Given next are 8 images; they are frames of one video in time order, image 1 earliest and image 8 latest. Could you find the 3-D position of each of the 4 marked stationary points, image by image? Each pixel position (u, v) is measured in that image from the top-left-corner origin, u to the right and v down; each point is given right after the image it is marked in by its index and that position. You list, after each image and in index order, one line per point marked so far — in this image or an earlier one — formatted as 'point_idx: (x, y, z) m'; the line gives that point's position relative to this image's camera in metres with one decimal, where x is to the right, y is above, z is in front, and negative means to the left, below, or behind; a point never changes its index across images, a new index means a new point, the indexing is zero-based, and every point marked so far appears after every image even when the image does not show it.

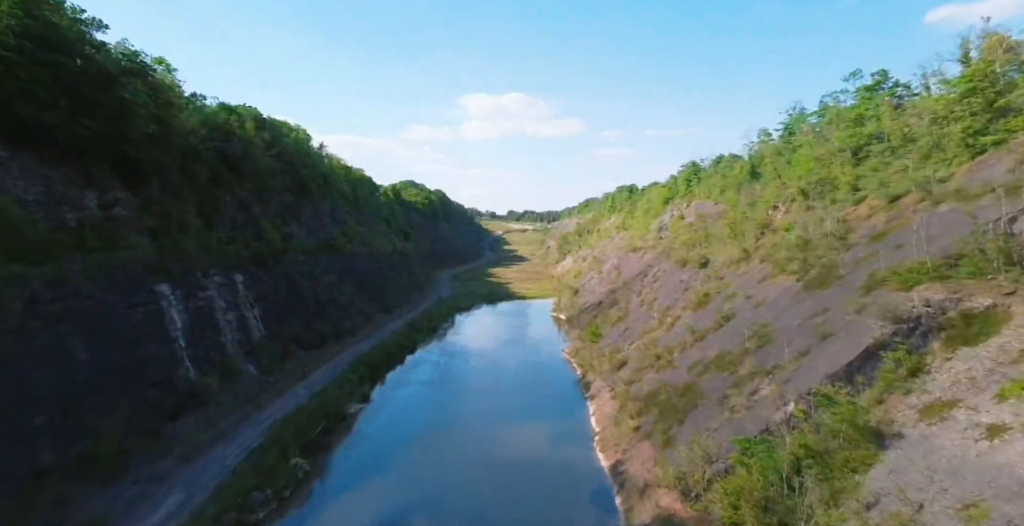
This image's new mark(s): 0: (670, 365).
0: (+5.1, -3.3, +19.7) m
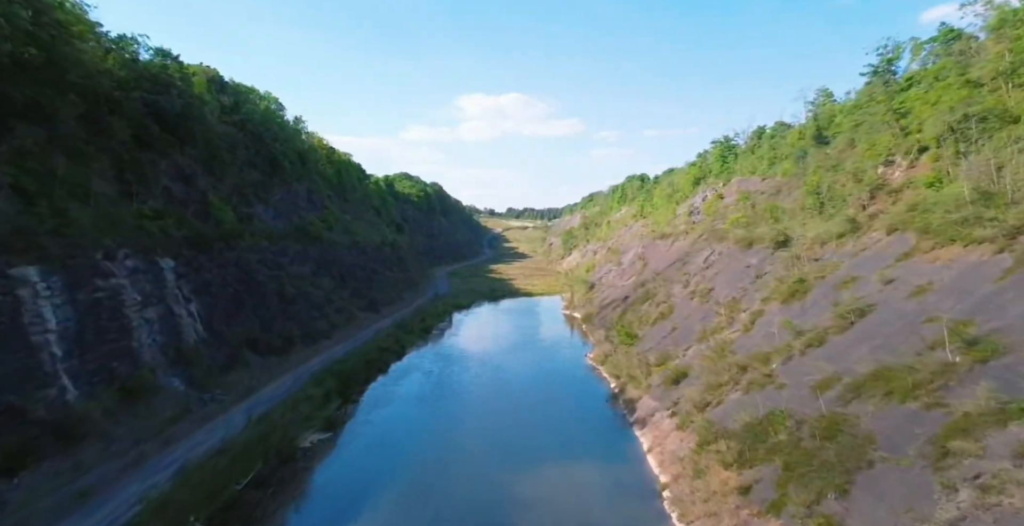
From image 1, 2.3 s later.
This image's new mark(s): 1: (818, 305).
0: (+5.6, -2.6, +13.3) m
1: (+7.3, -1.0, +14.6) m
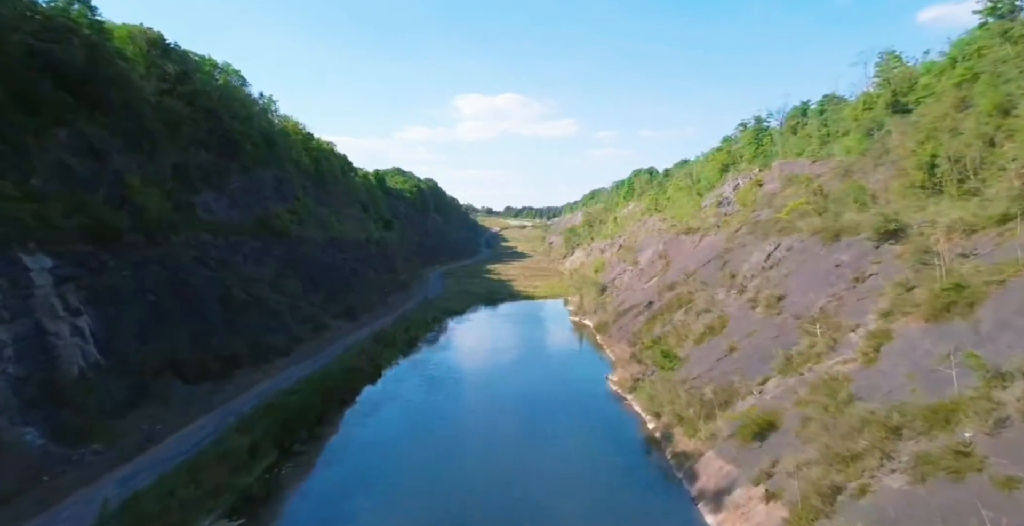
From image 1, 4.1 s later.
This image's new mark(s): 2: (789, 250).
0: (+5.8, -2.5, +7.6) m
1: (+7.4, -0.9, +9.0) m
2: (+8.3, +0.4, +18.3) m
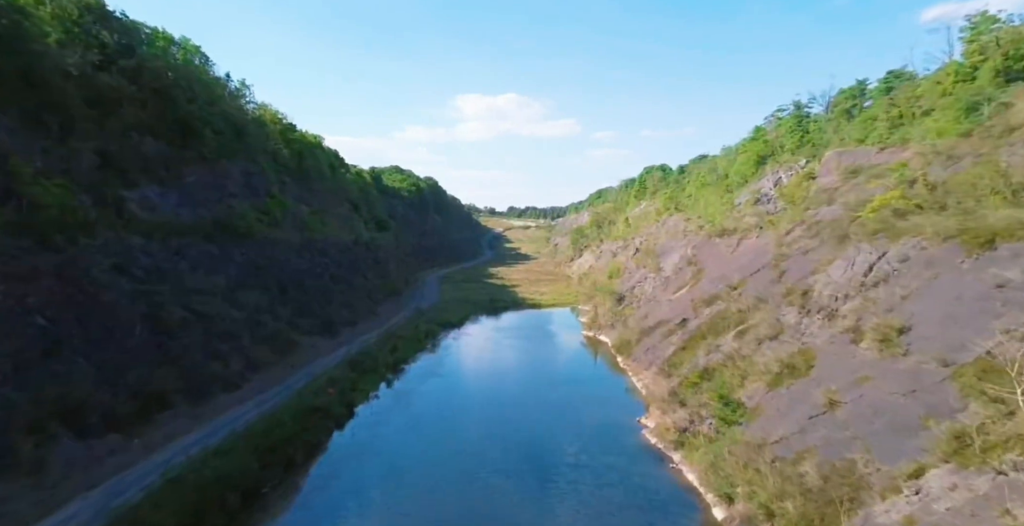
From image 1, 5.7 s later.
0: (+5.8, -2.8, +2.6) m
1: (+7.5, -1.3, +4.0) m
2: (+8.4, +0.1, +13.3) m
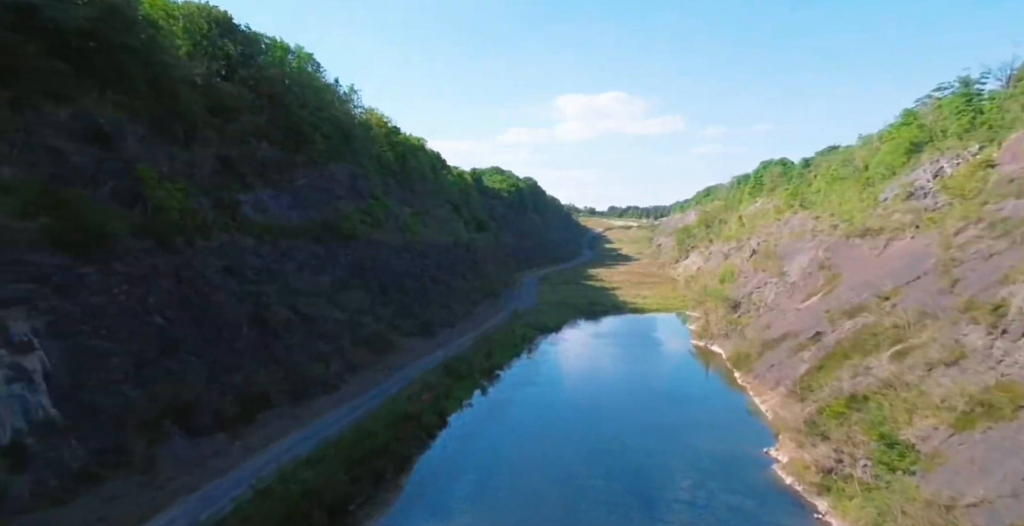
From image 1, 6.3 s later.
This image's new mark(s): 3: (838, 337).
0: (+6.0, -2.9, -0.4) m
1: (+7.9, -1.4, +0.7) m
2: (+10.3, -0.1, +9.7) m
3: (+10.2, -2.2, +19.2) m
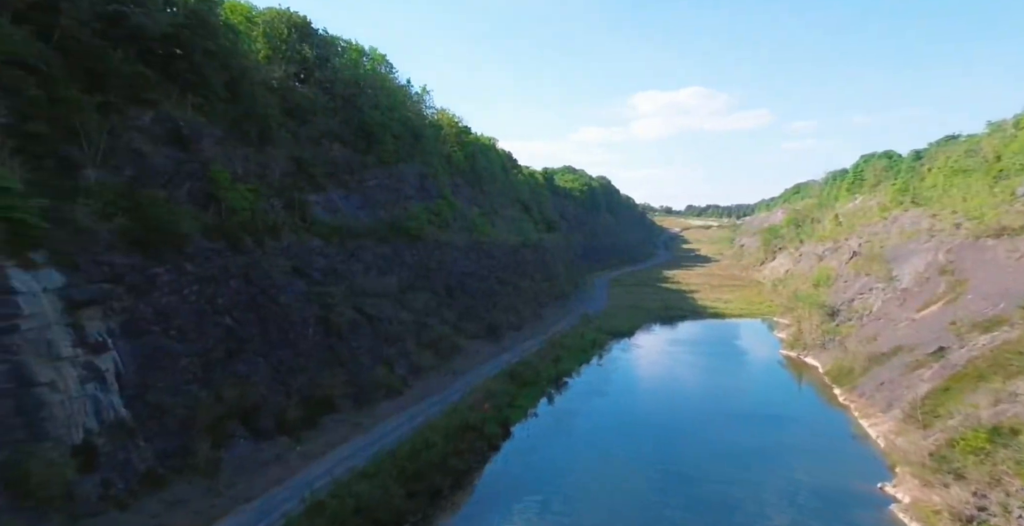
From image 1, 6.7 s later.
0: (+5.7, -3.0, -2.5) m
1: (+7.7, -1.5, -1.7) m
2: (+11.2, -0.2, +7.0) m
3: (+12.2, -2.4, +16.4) m
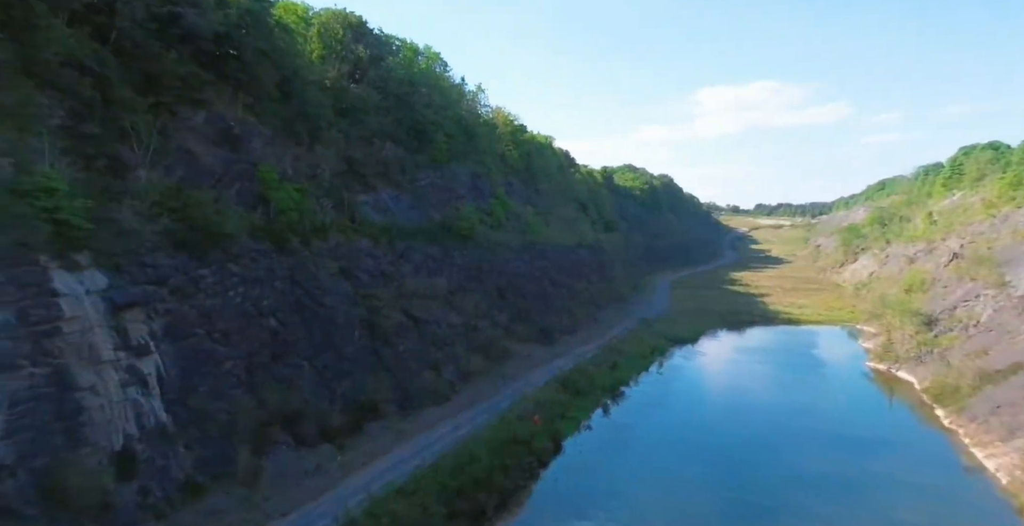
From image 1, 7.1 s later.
0: (+5.1, -3.1, -4.7) m
1: (+7.1, -1.5, -4.0) m
2: (+11.4, -0.2, +4.2) m
3: (+13.3, -2.4, +13.5) m
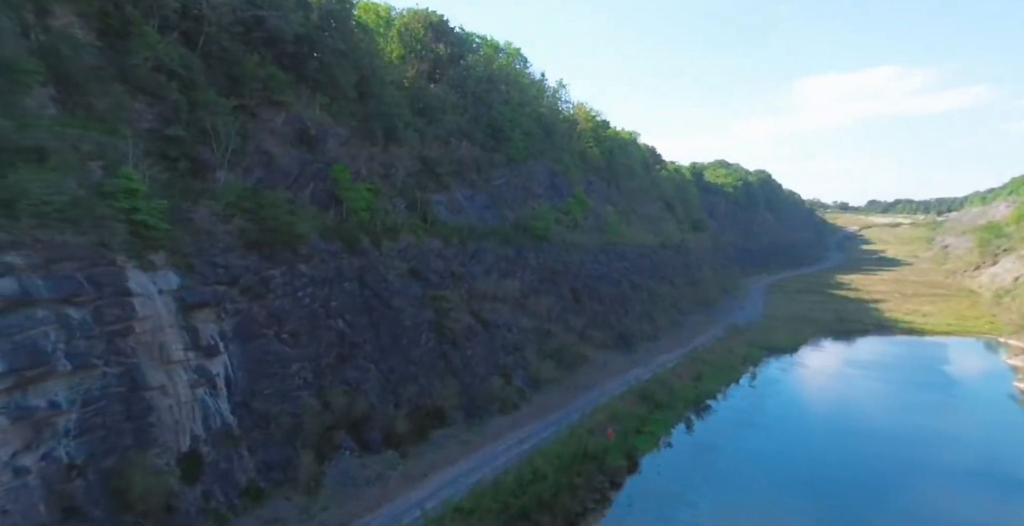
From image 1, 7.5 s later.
0: (+3.6, -3.2, -6.7) m
1: (+5.8, -1.6, -6.3) m
2: (+11.2, -0.4, +1.3) m
3: (+14.3, -2.6, +10.1) m
